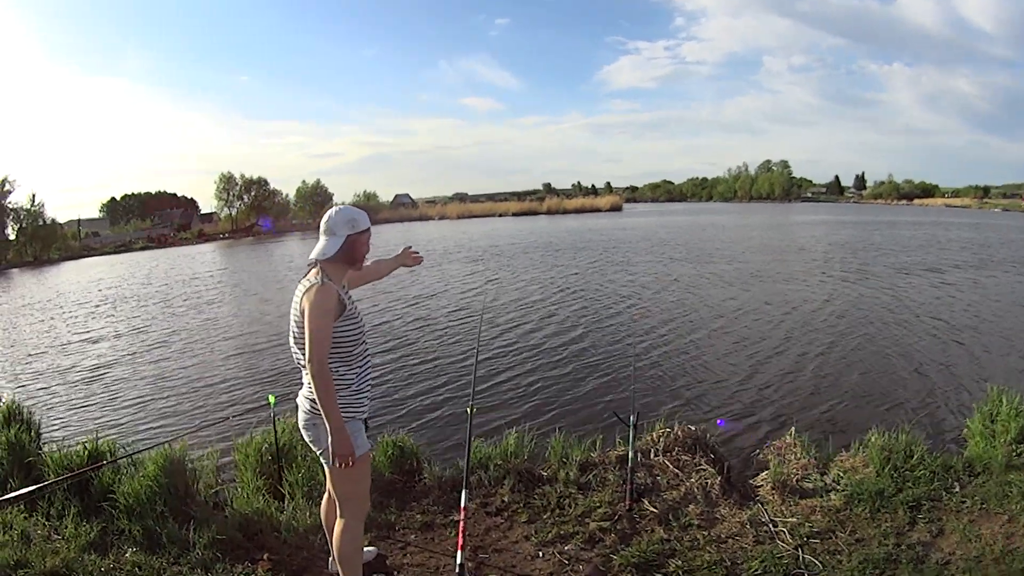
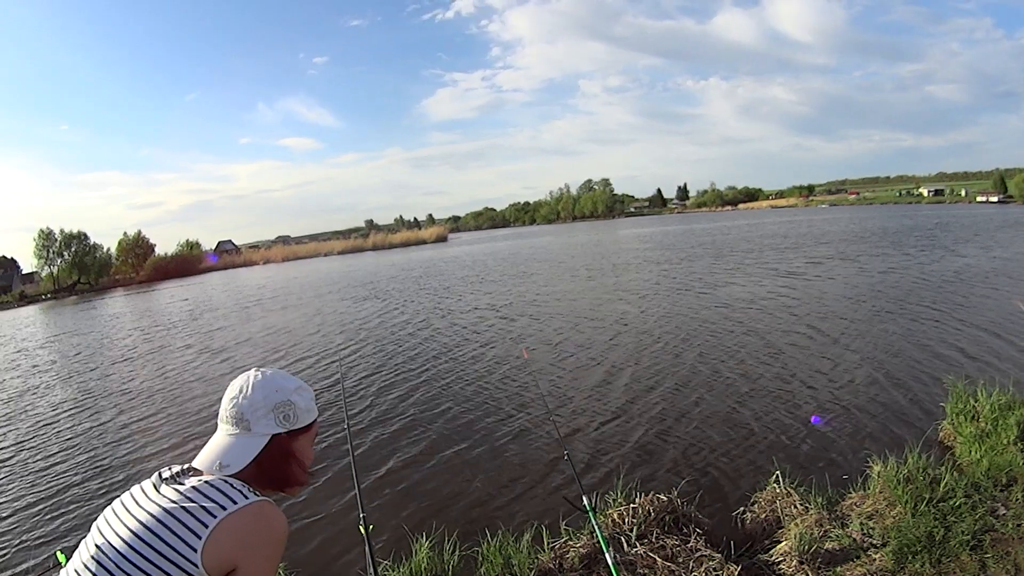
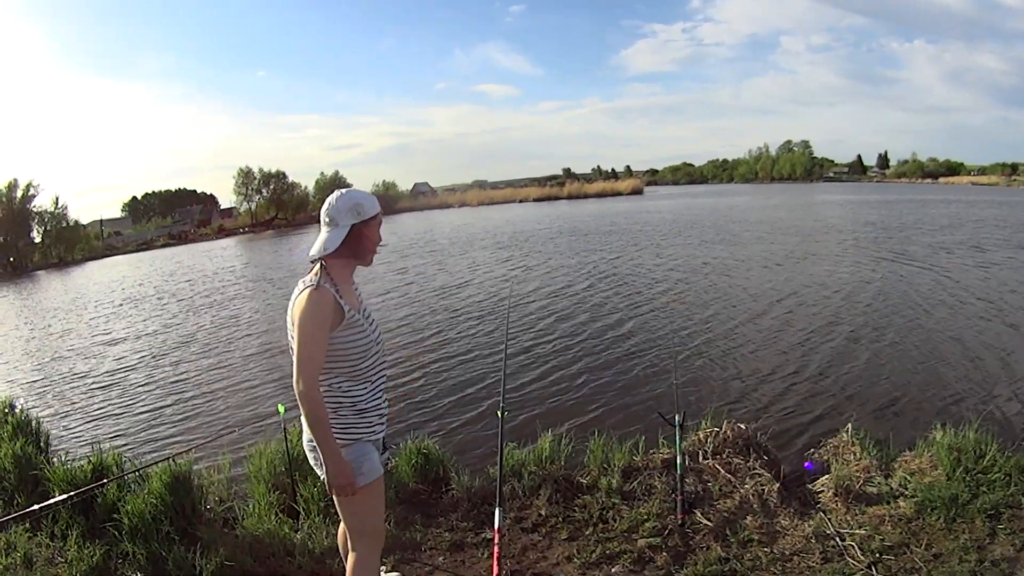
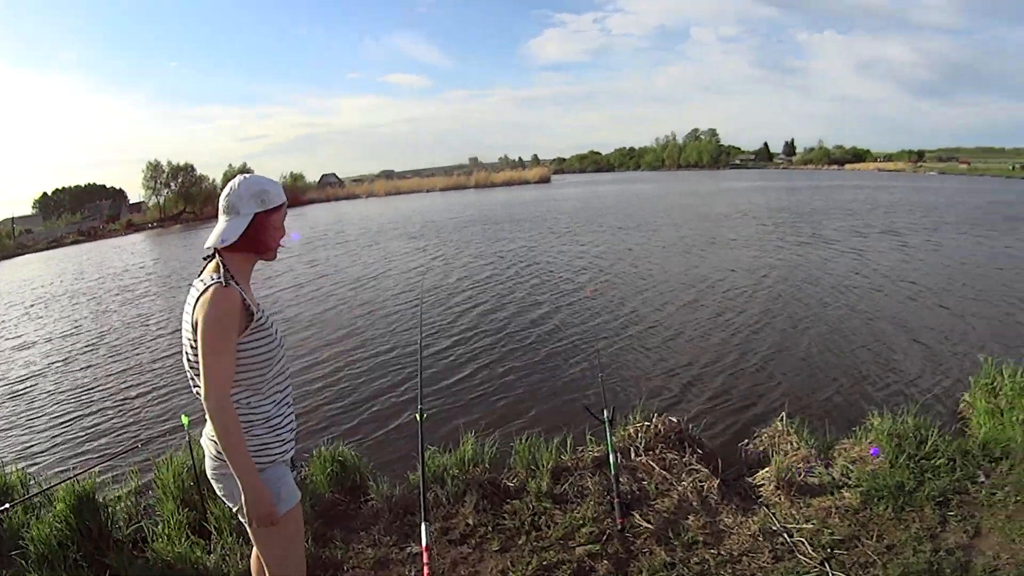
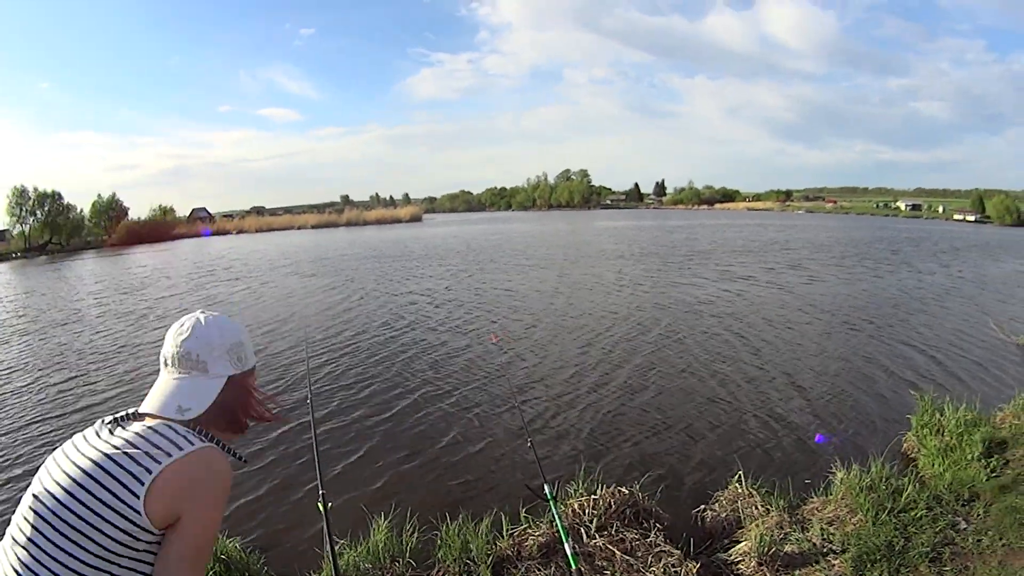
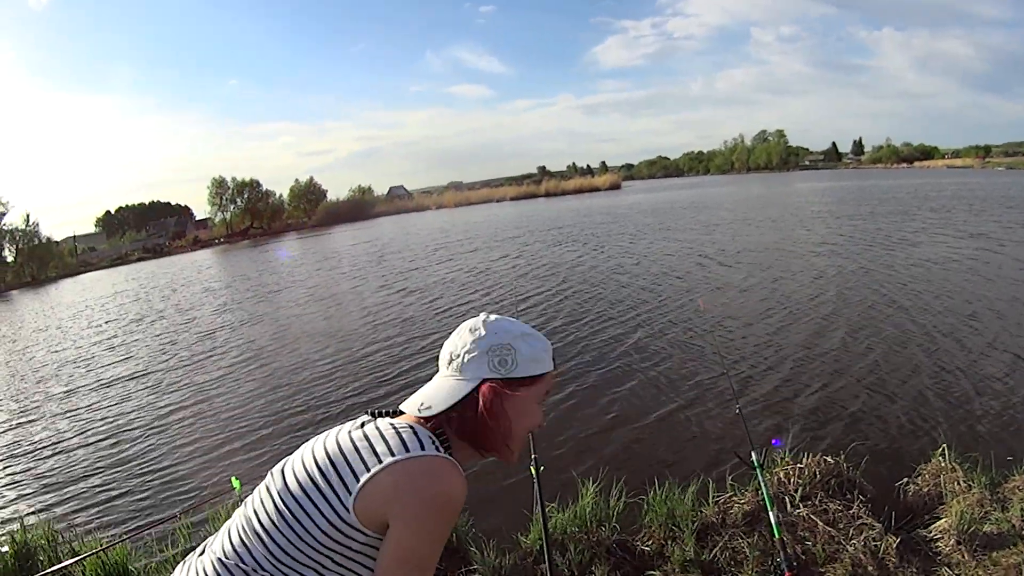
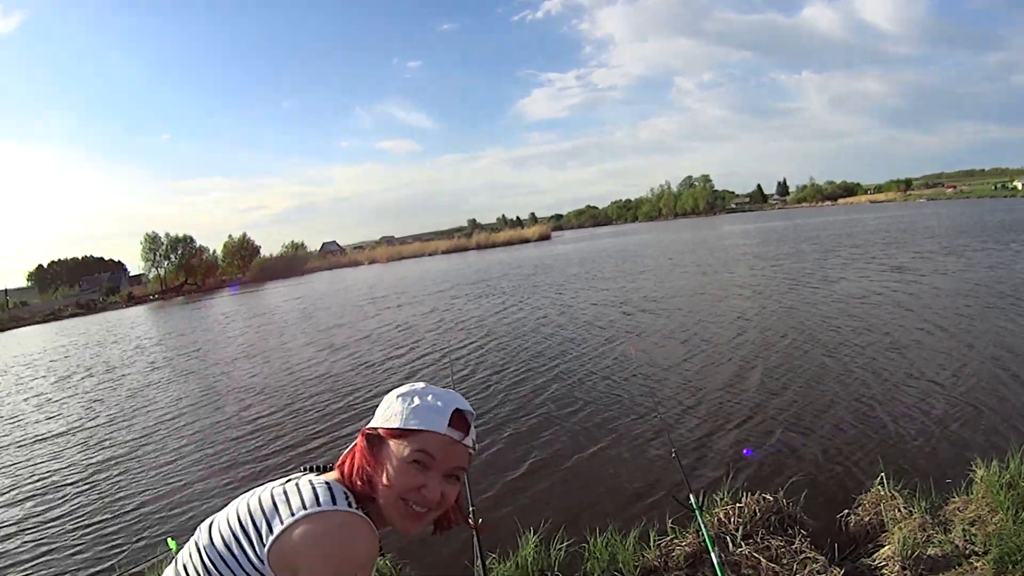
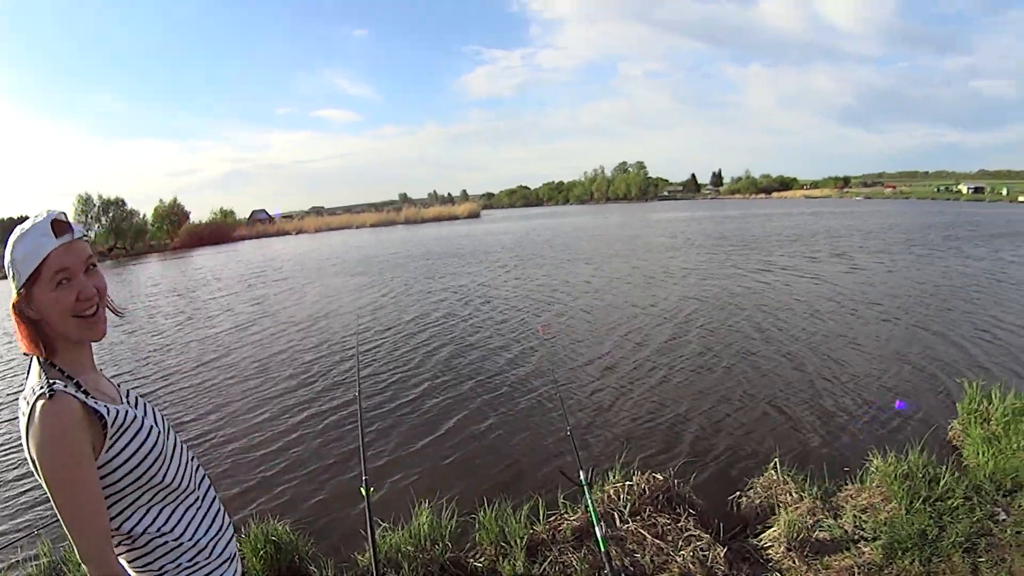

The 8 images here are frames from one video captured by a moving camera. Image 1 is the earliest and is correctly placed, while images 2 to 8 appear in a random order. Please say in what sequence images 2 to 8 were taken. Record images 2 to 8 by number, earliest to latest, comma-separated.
3, 4, 8, 5, 2, 7, 6
